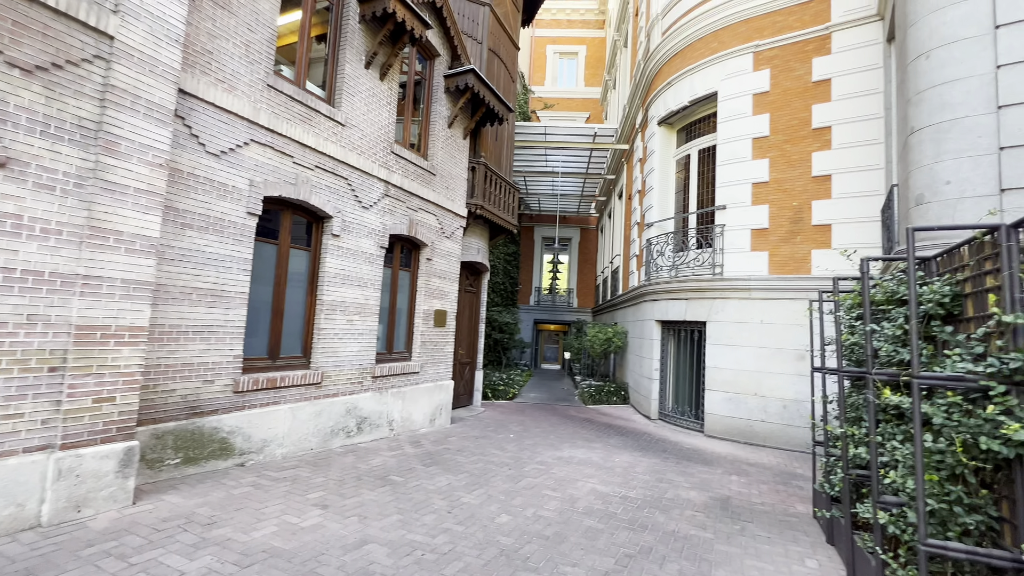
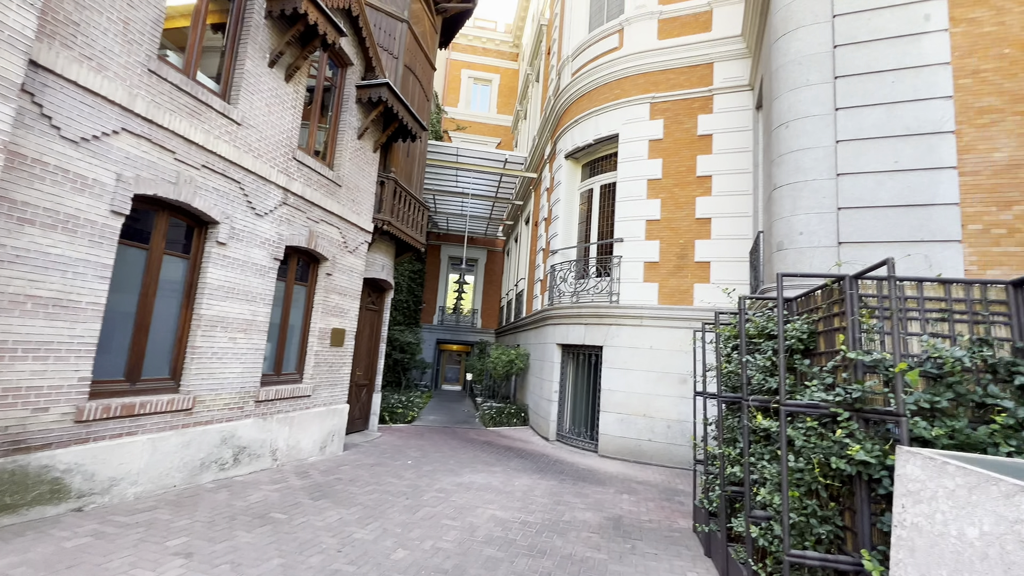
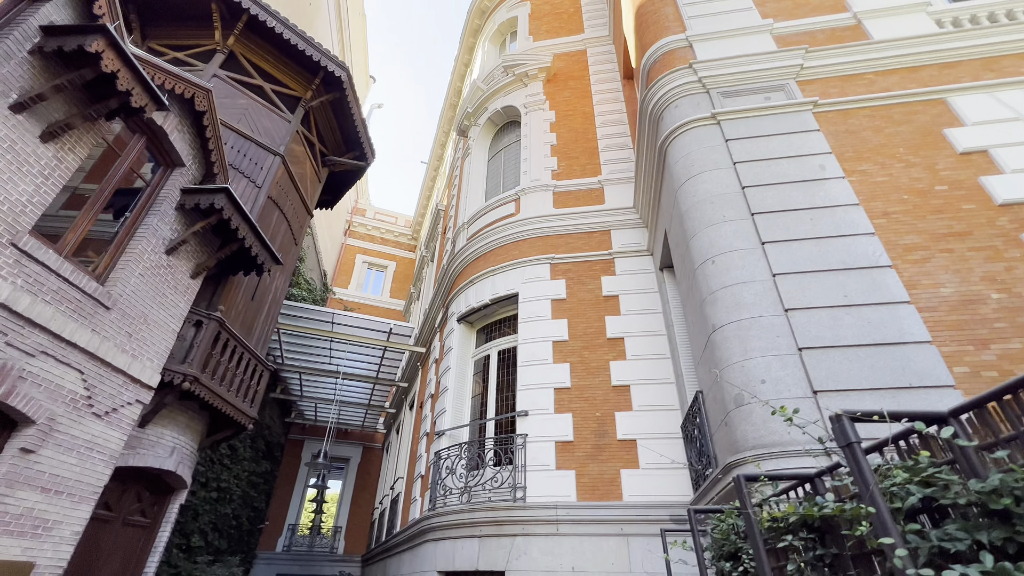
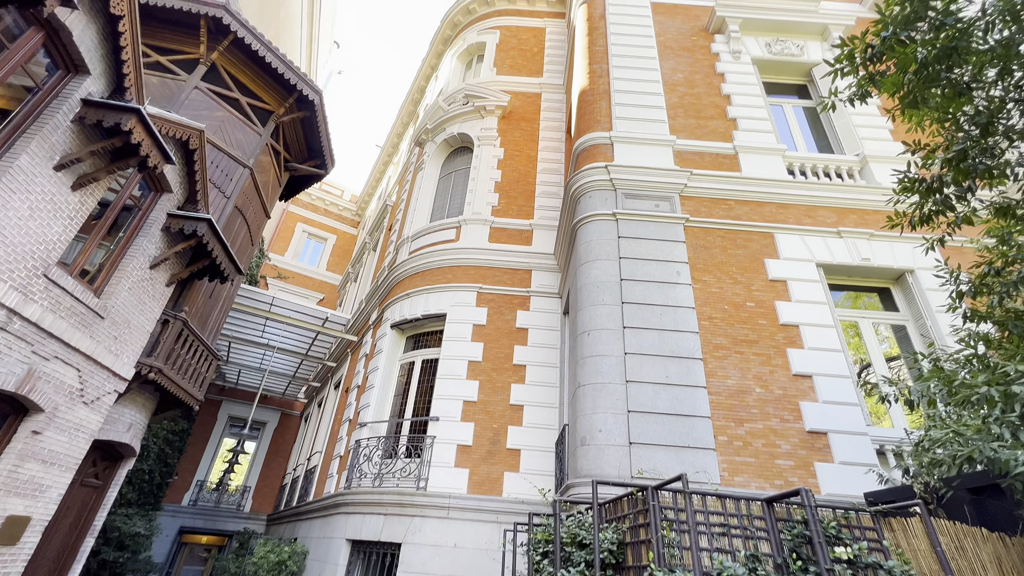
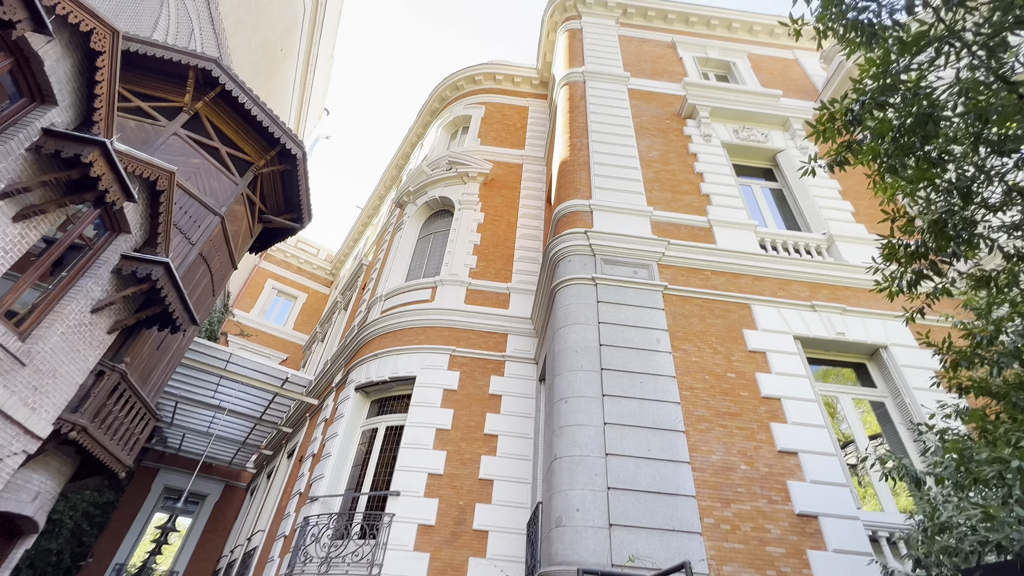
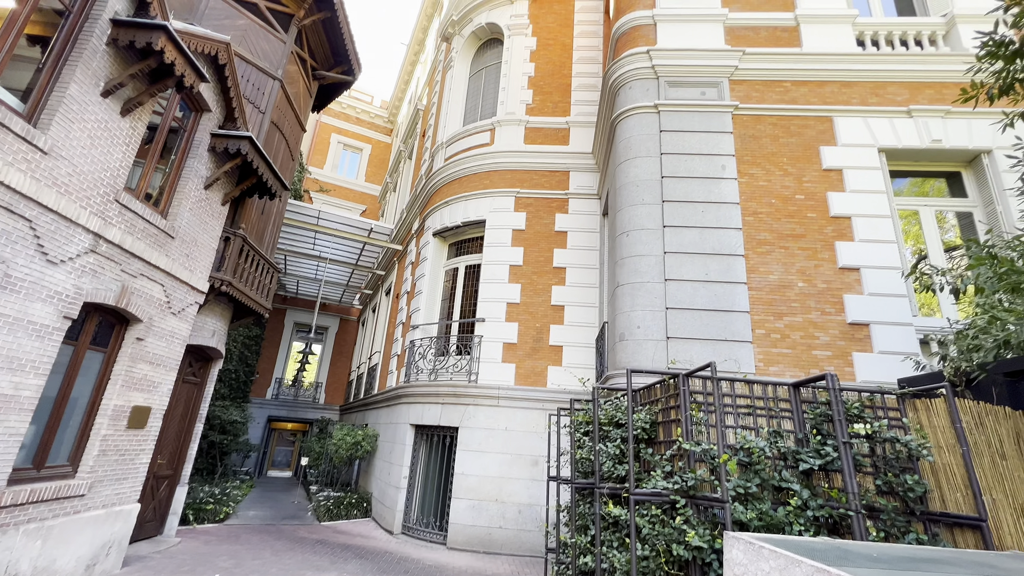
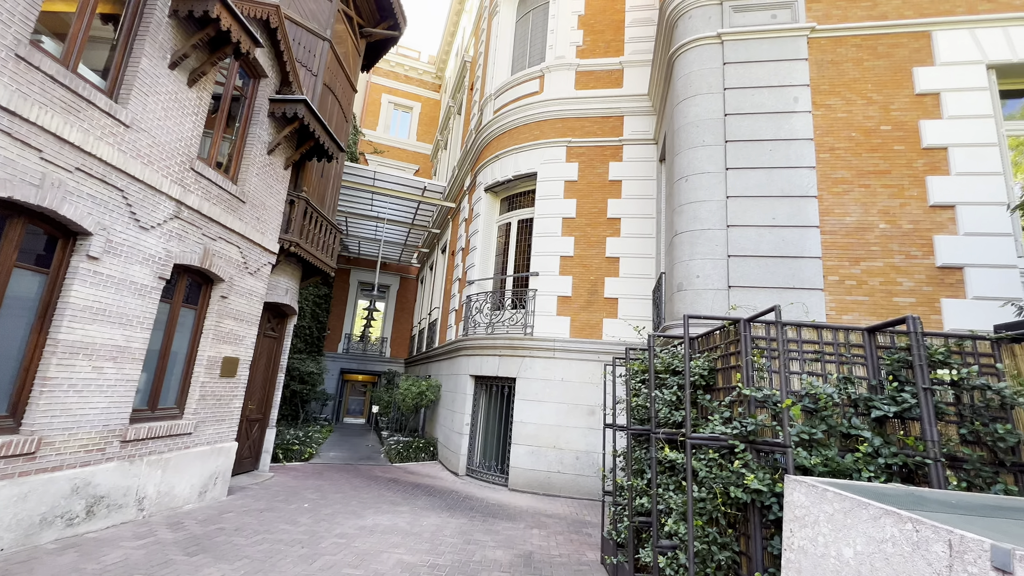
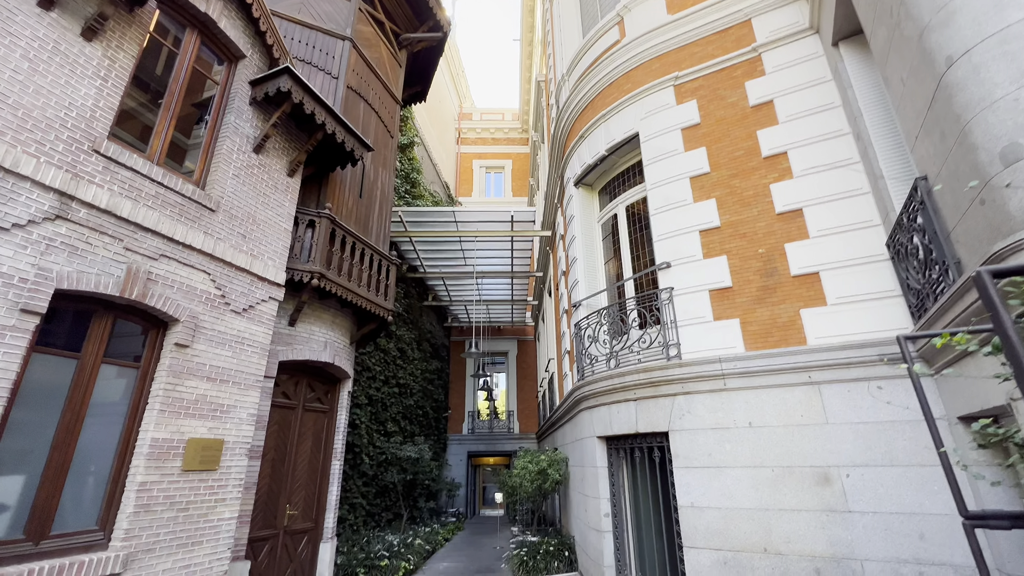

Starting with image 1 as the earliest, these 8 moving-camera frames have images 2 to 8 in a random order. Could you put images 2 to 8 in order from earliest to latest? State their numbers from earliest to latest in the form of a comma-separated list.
2, 7, 6, 4, 5, 3, 8
